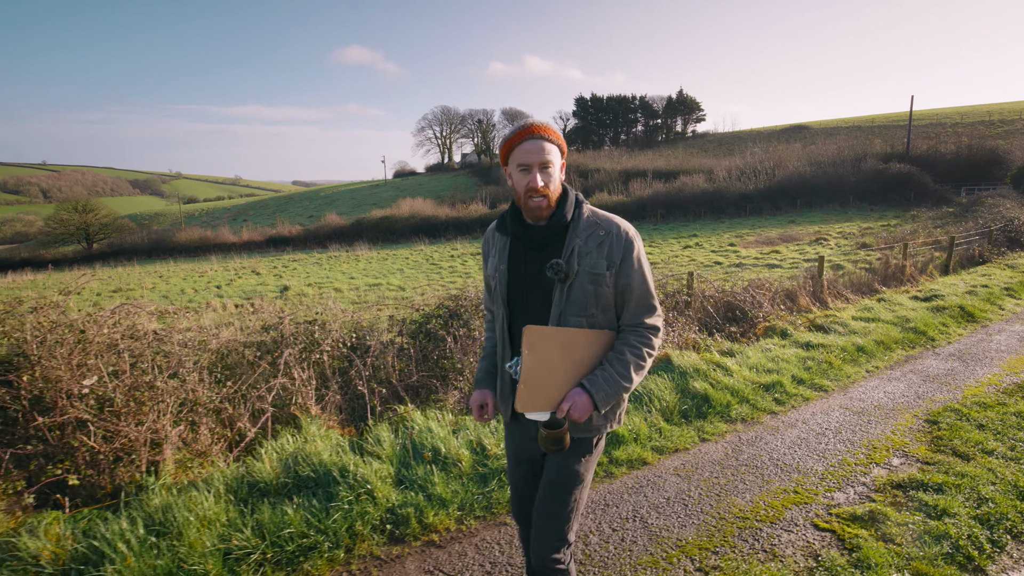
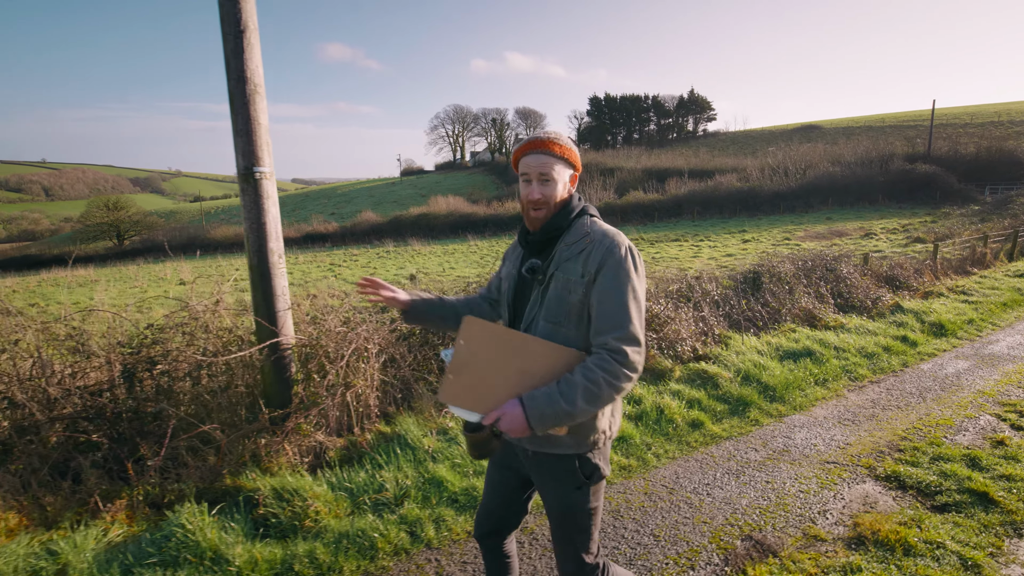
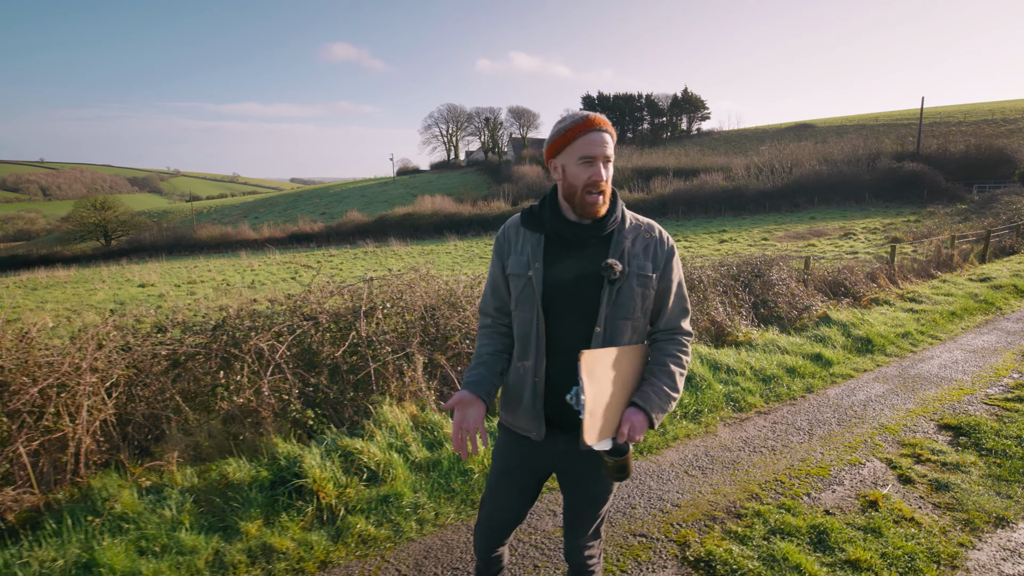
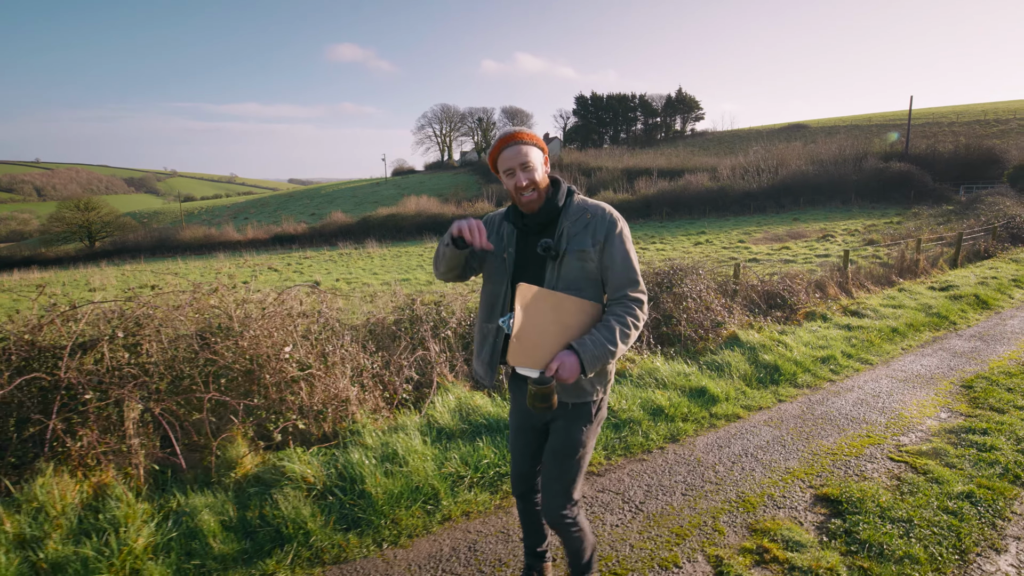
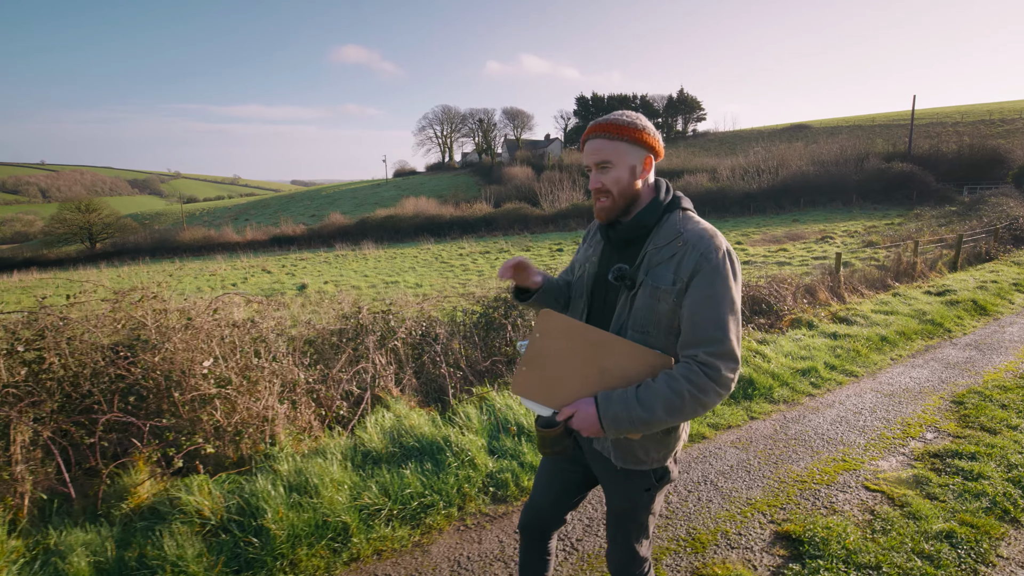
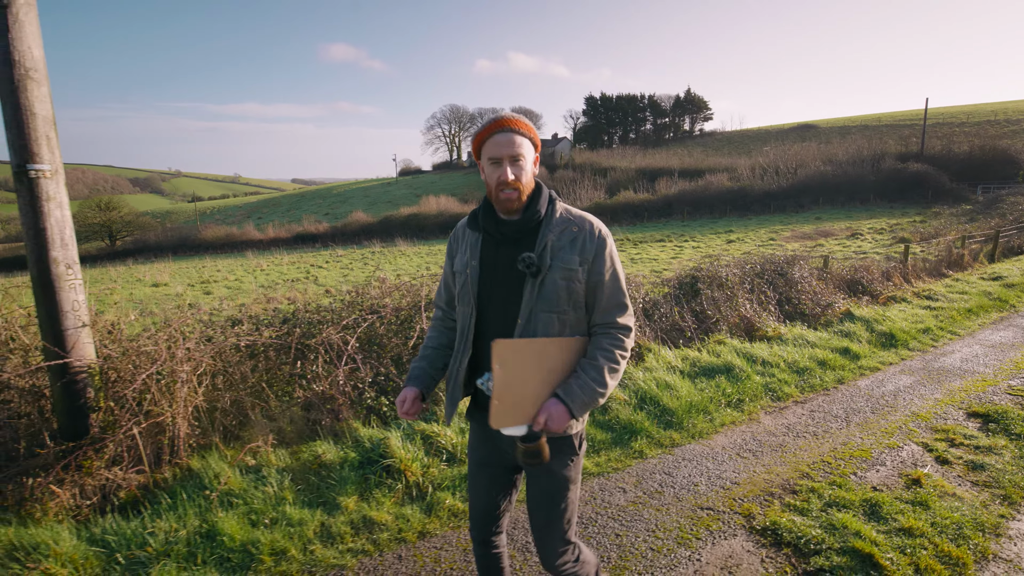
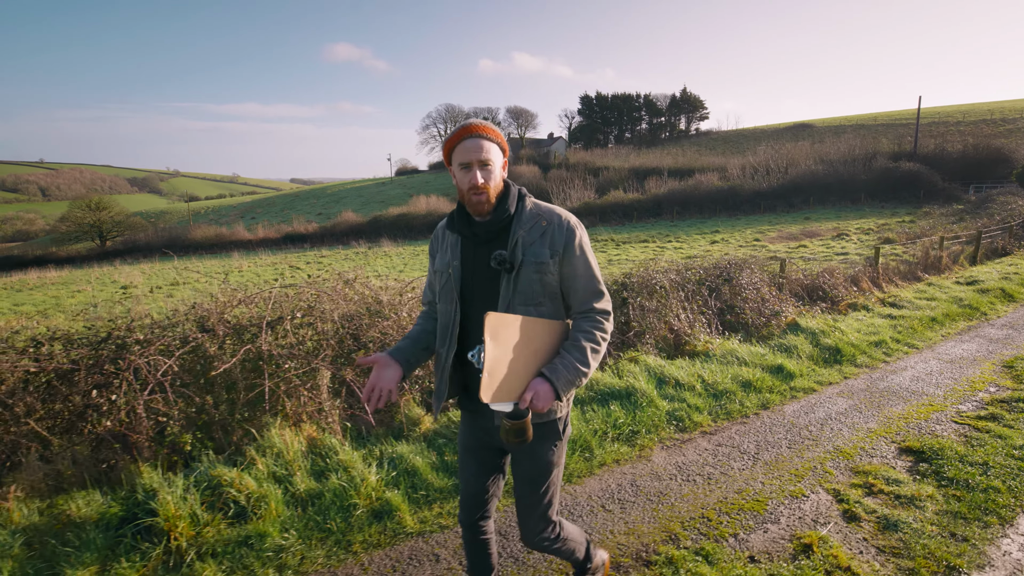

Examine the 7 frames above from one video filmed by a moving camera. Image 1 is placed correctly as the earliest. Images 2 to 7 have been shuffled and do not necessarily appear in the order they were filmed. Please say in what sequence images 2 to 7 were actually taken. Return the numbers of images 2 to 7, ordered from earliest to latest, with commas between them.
5, 4, 7, 3, 6, 2
